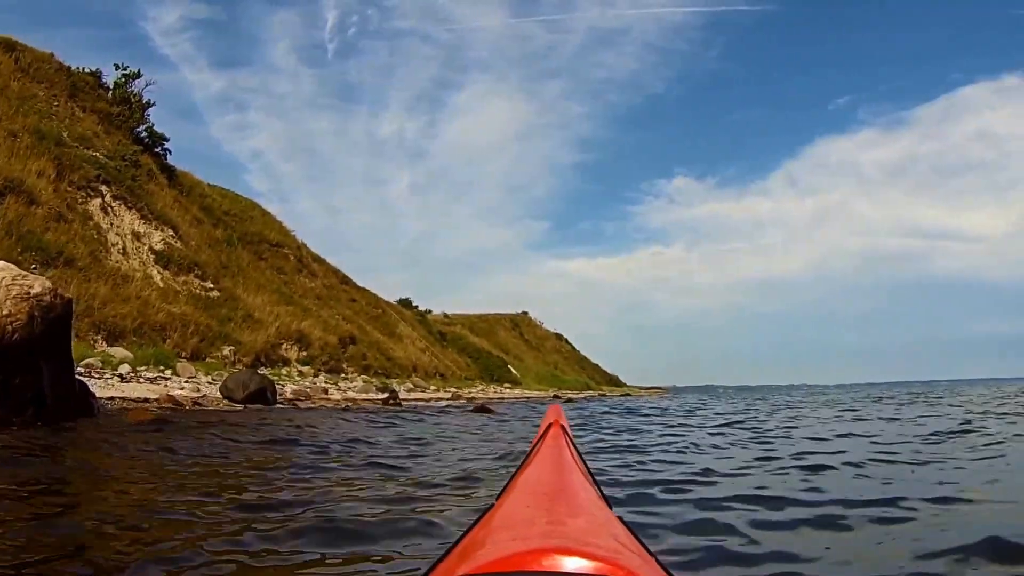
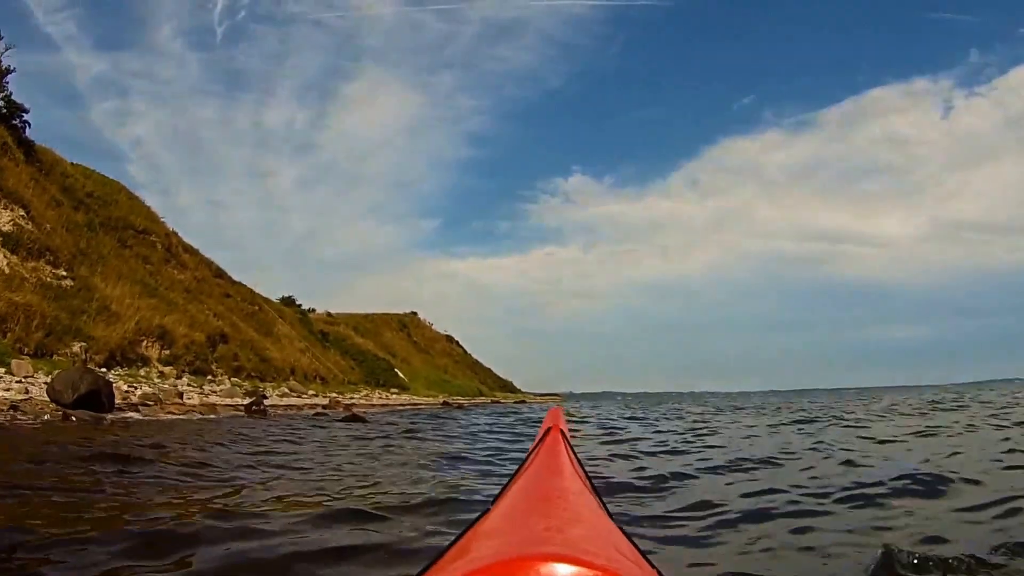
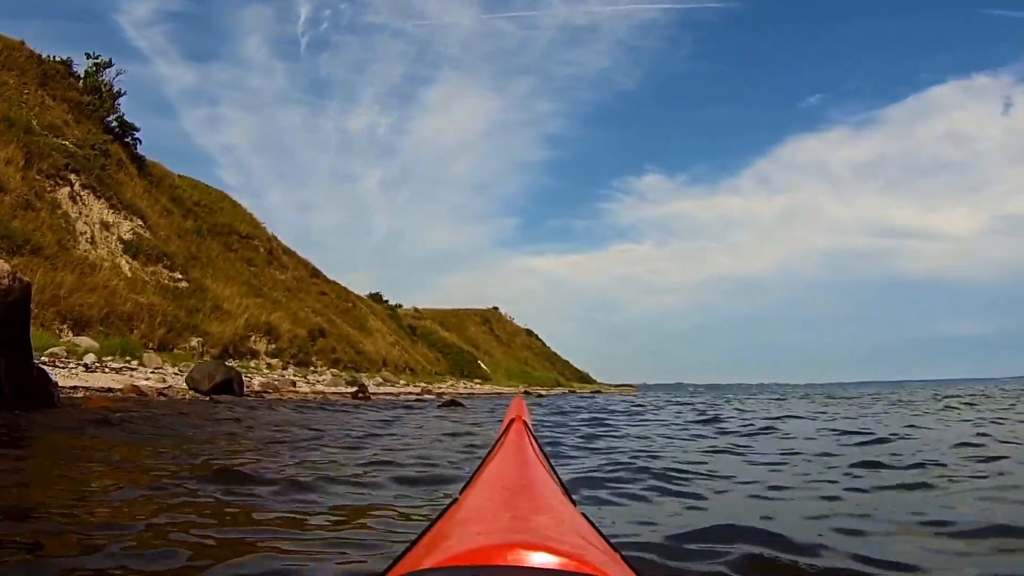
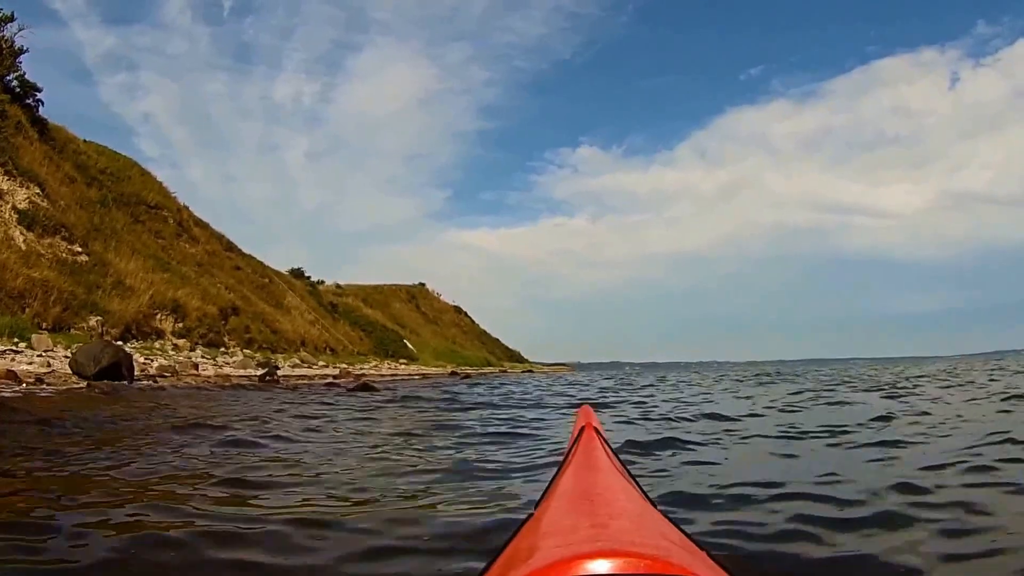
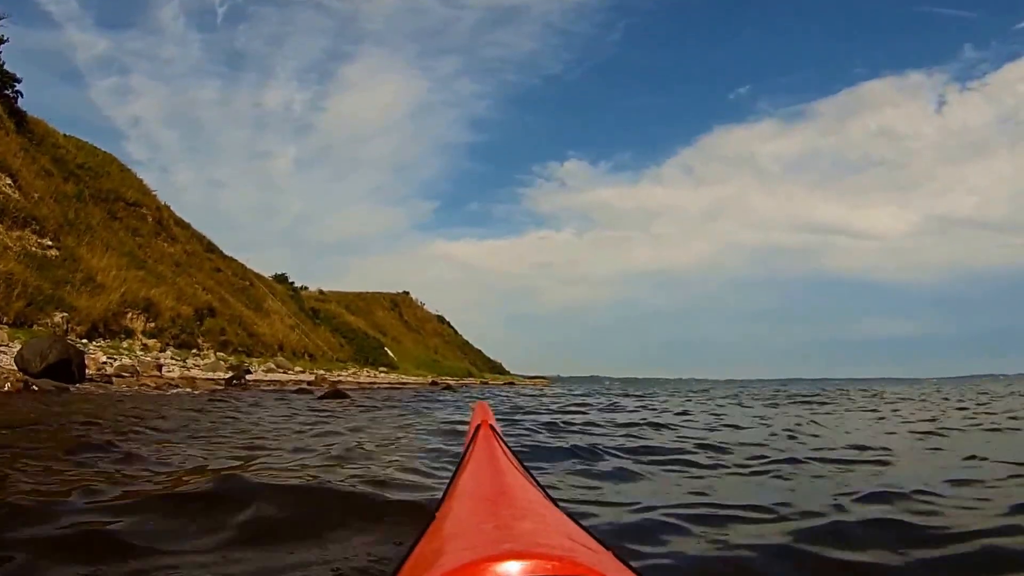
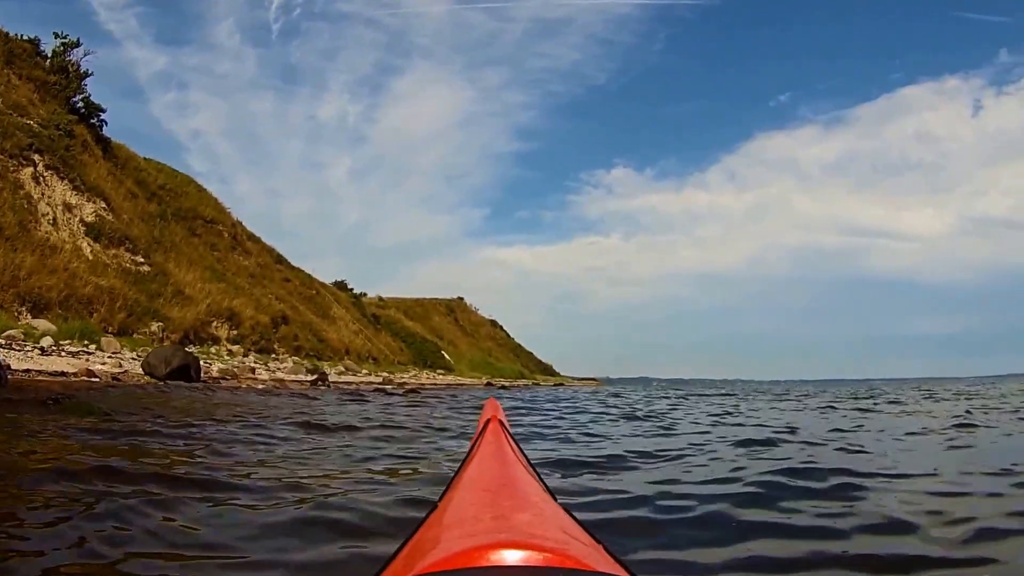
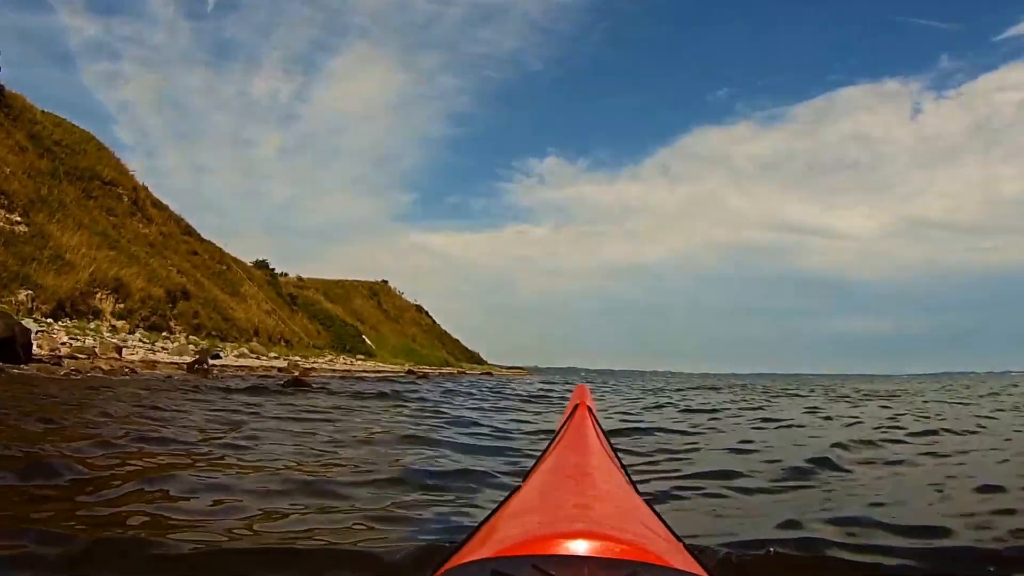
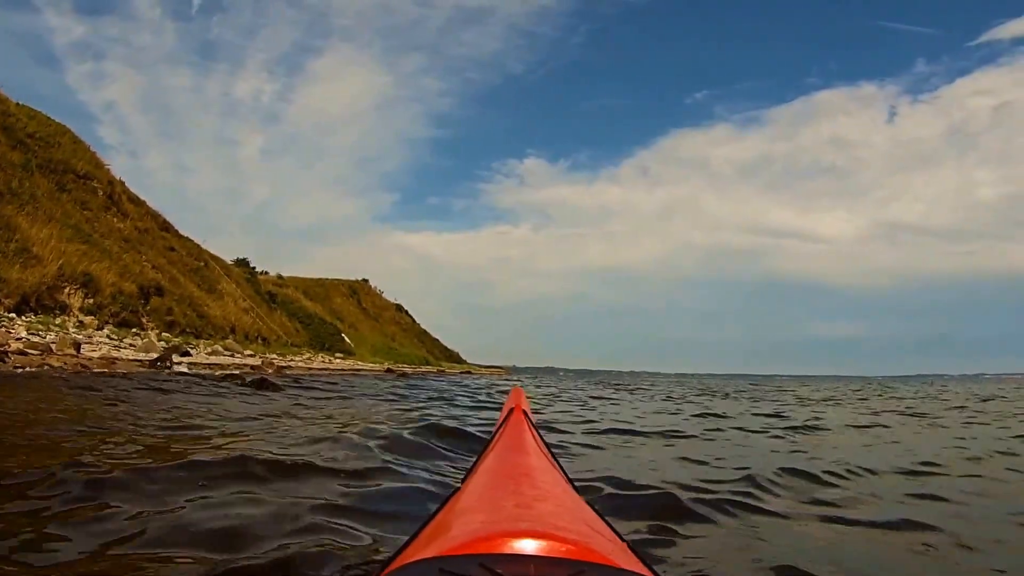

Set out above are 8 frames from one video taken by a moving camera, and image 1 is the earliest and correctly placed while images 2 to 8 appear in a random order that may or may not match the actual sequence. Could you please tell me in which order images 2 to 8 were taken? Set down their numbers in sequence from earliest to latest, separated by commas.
3, 6, 4, 2, 5, 7, 8
